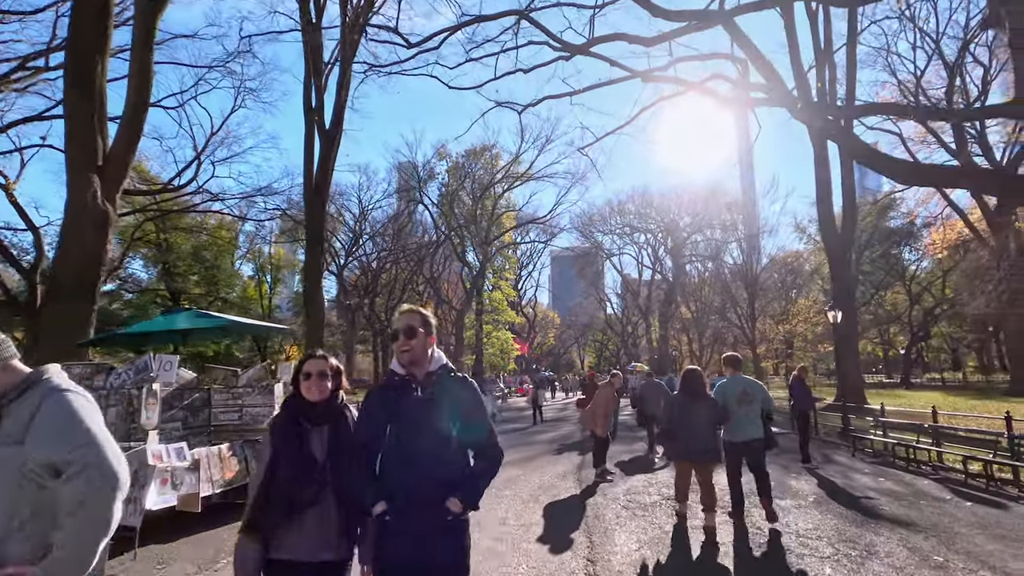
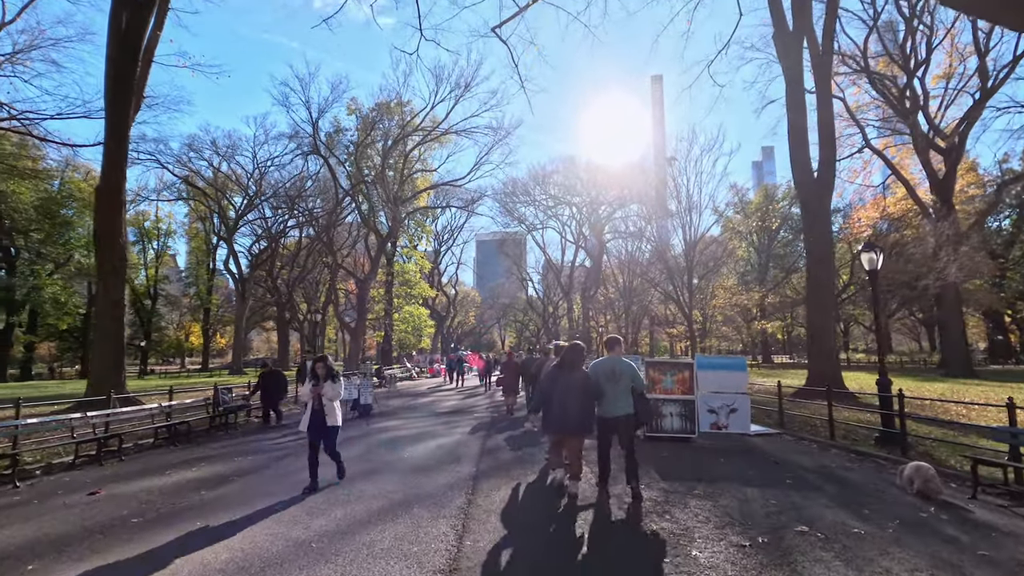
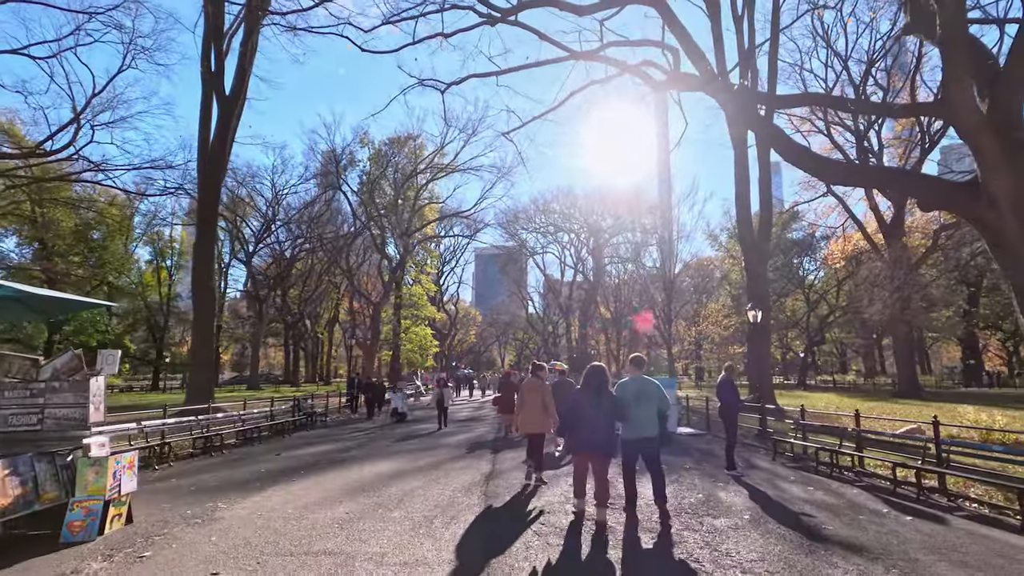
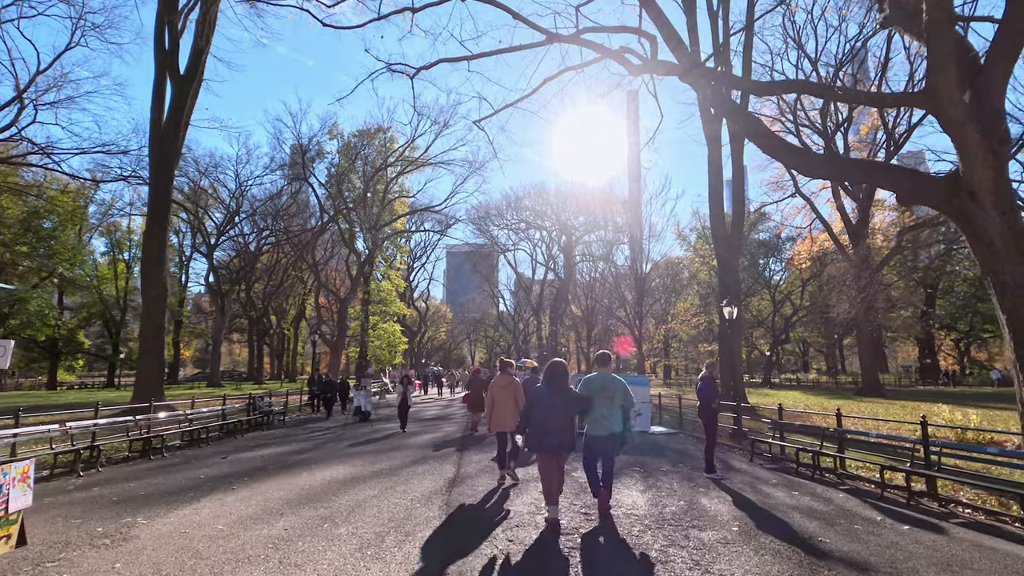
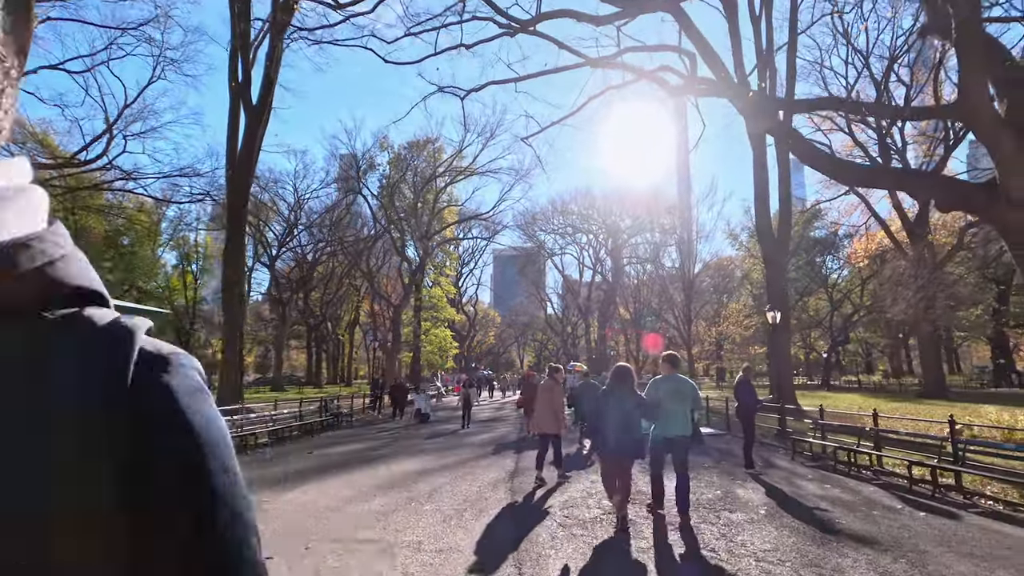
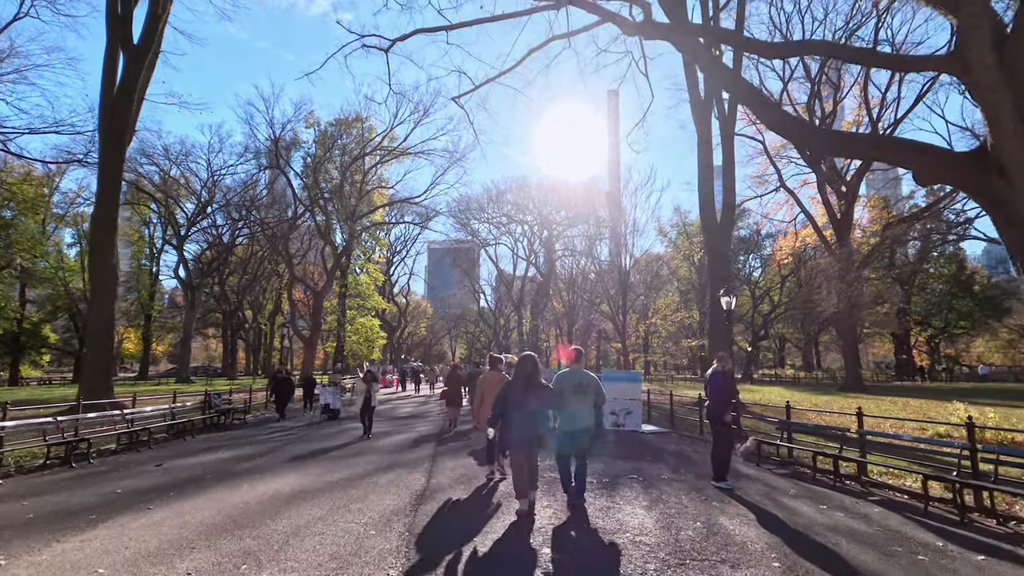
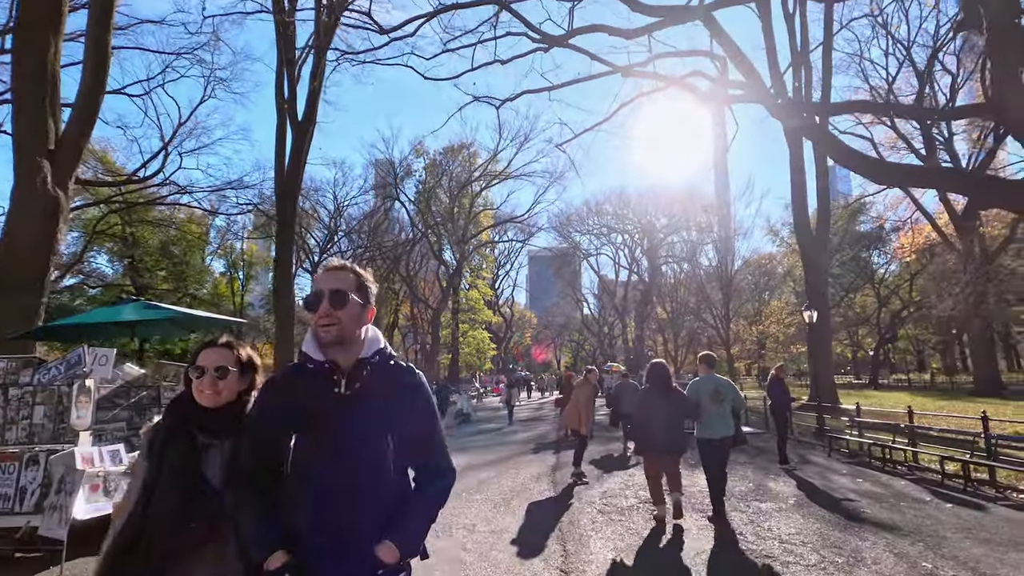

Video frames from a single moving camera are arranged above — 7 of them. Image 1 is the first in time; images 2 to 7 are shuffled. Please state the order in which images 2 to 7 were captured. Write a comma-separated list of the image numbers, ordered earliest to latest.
7, 5, 3, 4, 6, 2
